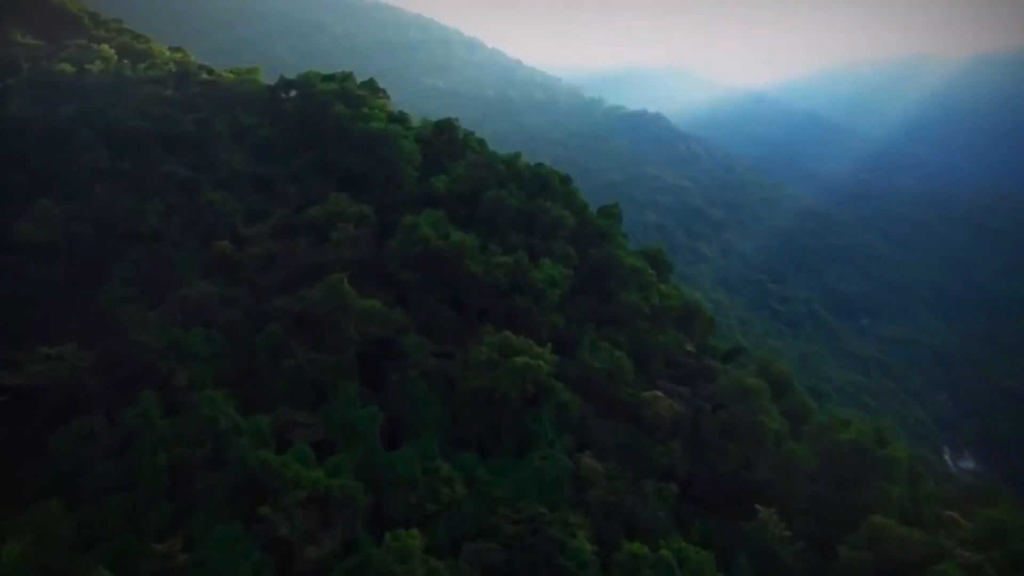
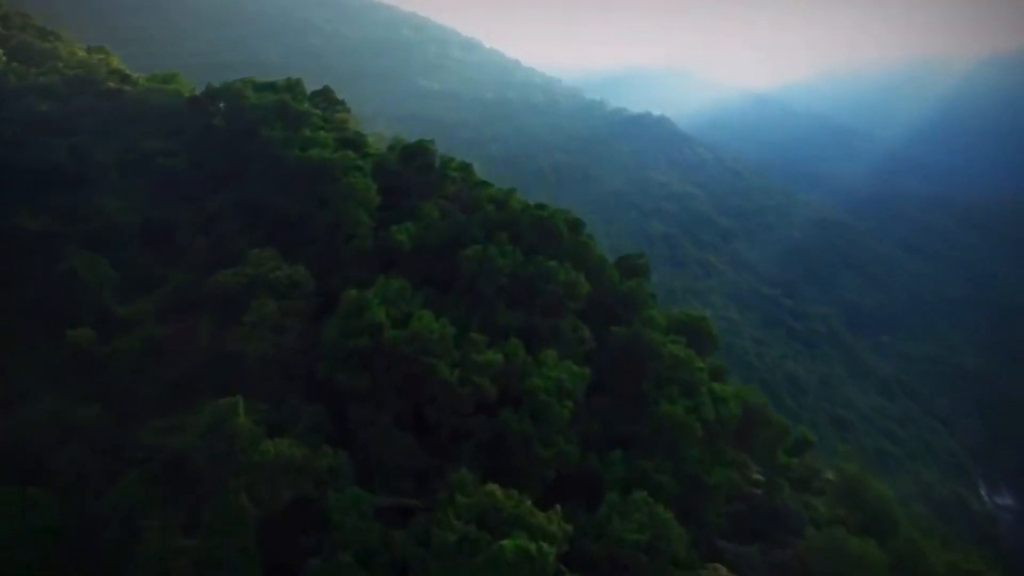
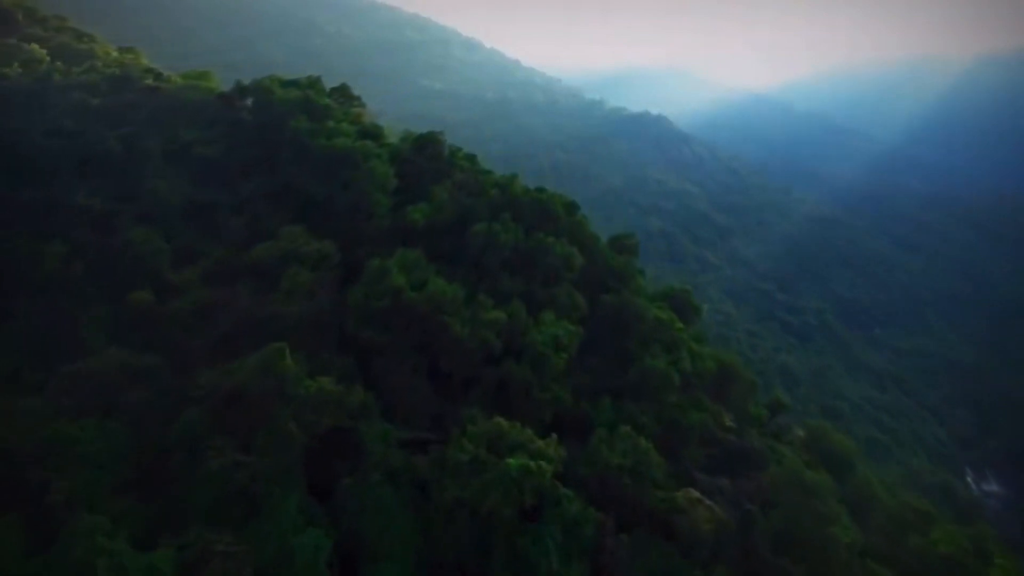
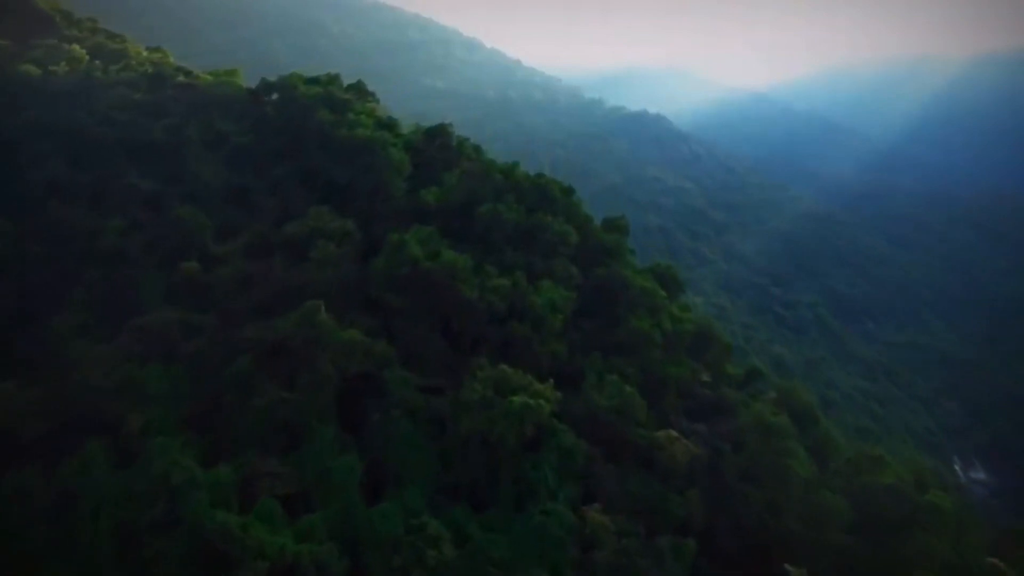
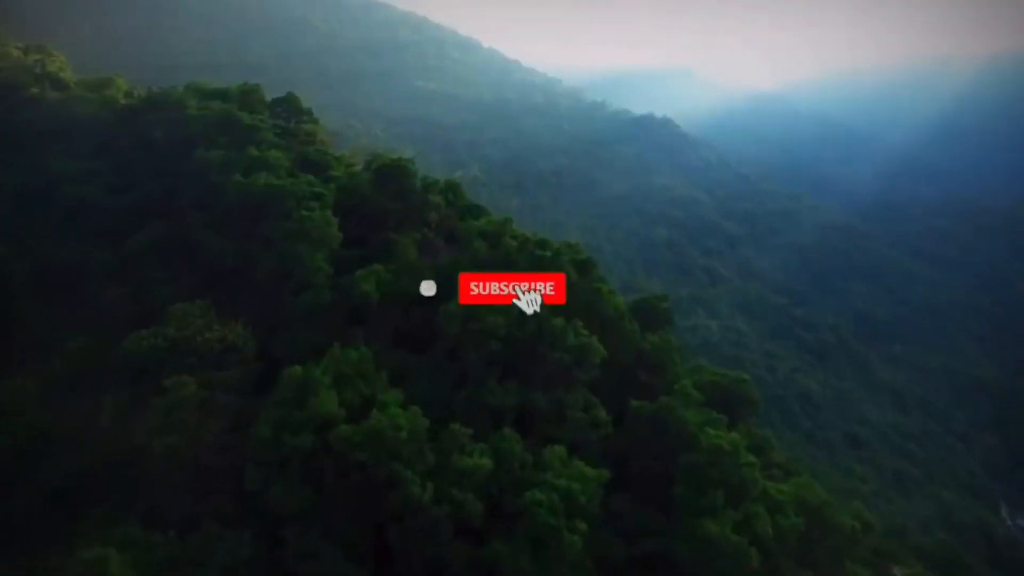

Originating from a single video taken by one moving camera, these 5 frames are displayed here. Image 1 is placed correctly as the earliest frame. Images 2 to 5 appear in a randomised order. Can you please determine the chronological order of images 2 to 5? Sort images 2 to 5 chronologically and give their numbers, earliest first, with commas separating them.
4, 3, 2, 5
